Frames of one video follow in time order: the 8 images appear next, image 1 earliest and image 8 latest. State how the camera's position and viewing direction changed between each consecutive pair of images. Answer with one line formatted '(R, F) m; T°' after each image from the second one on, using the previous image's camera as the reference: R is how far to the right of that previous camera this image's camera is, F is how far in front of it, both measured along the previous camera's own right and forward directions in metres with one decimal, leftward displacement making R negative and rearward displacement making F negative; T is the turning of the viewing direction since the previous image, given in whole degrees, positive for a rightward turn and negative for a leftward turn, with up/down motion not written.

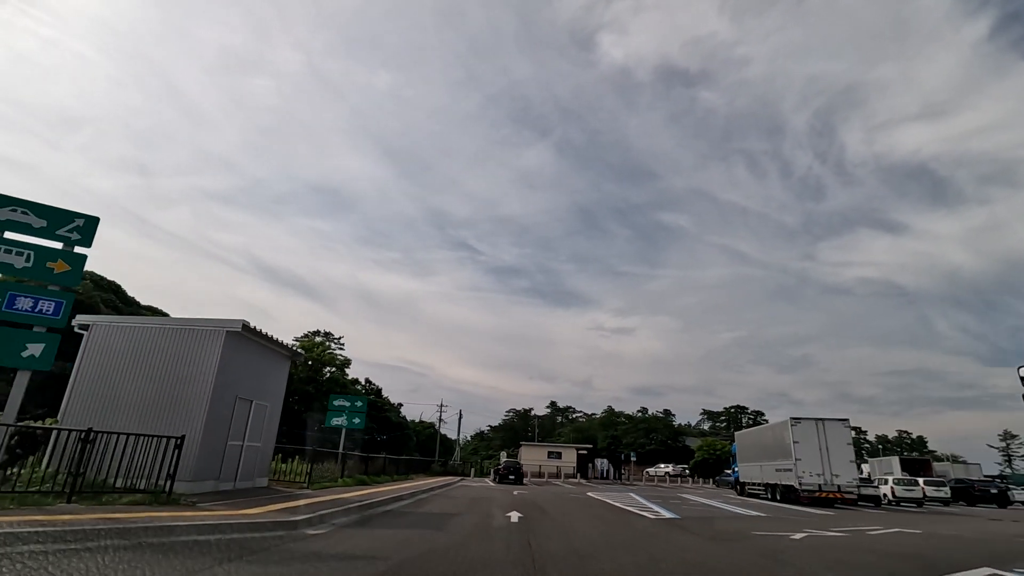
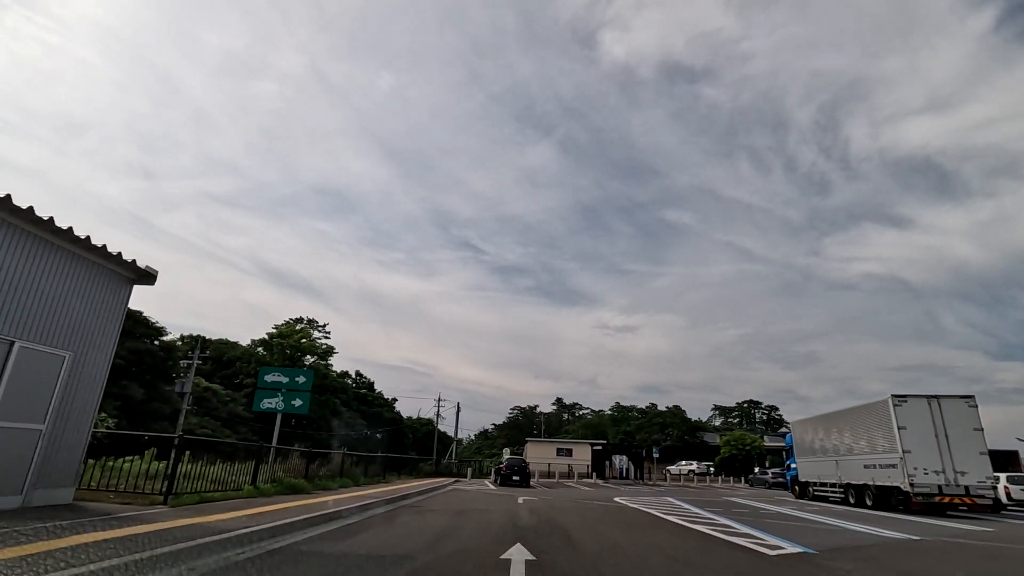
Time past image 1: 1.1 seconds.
(+0.1, +6.6) m; 0°
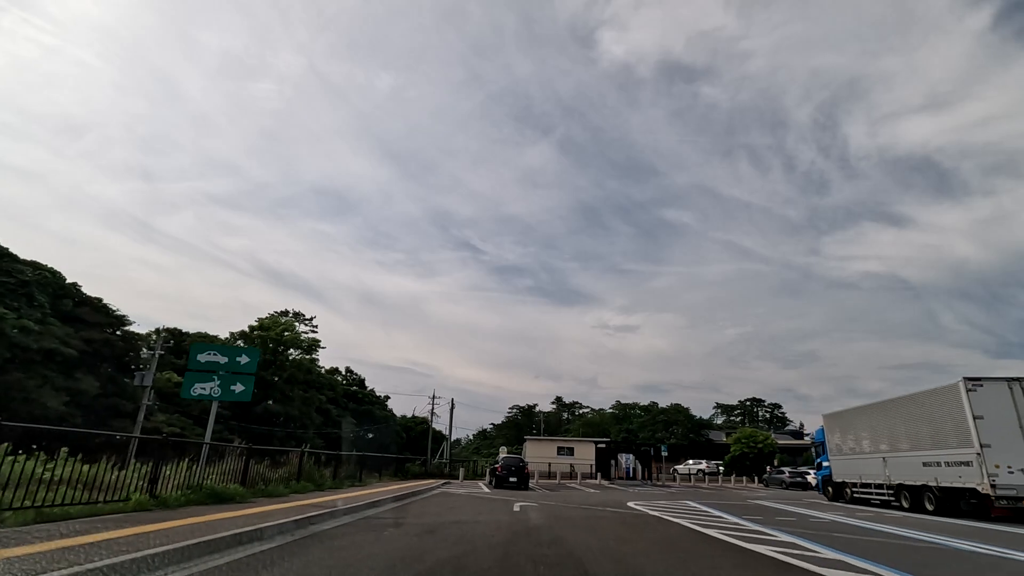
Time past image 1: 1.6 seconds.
(+0.2, +3.3) m; 0°
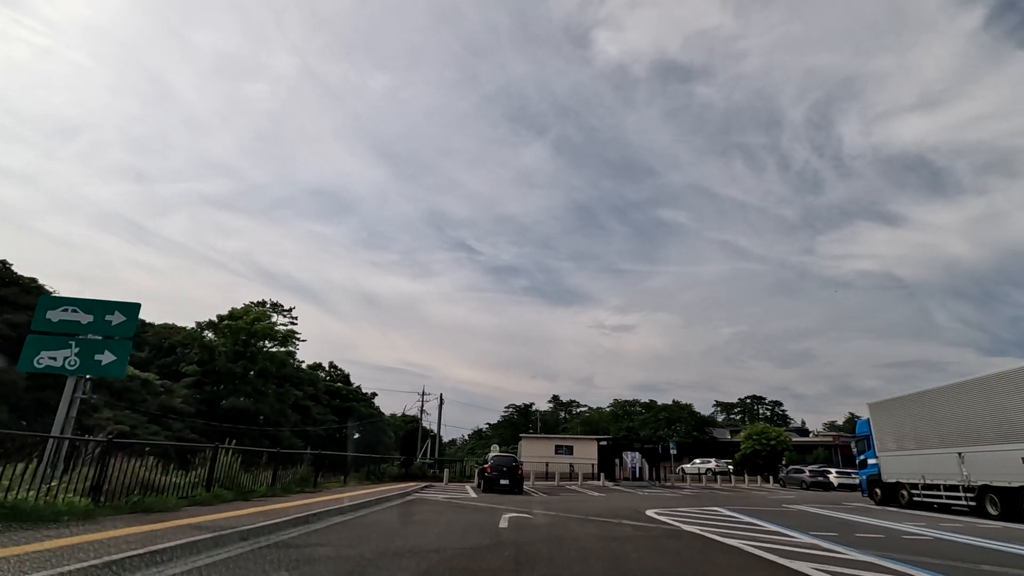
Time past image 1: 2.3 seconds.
(+0.3, +3.9) m; 0°
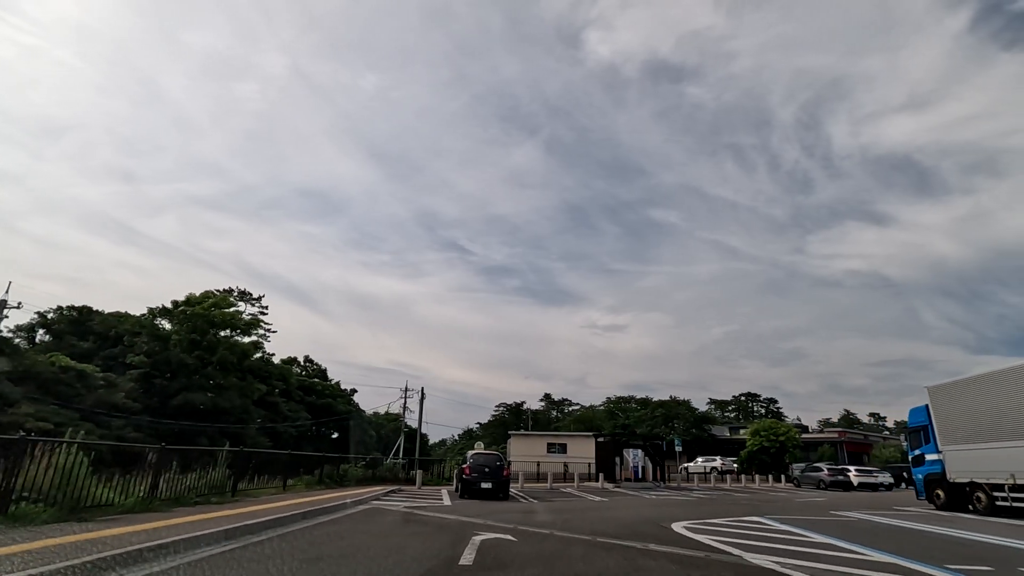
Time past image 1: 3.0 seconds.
(+0.3, +4.0) m; +1°
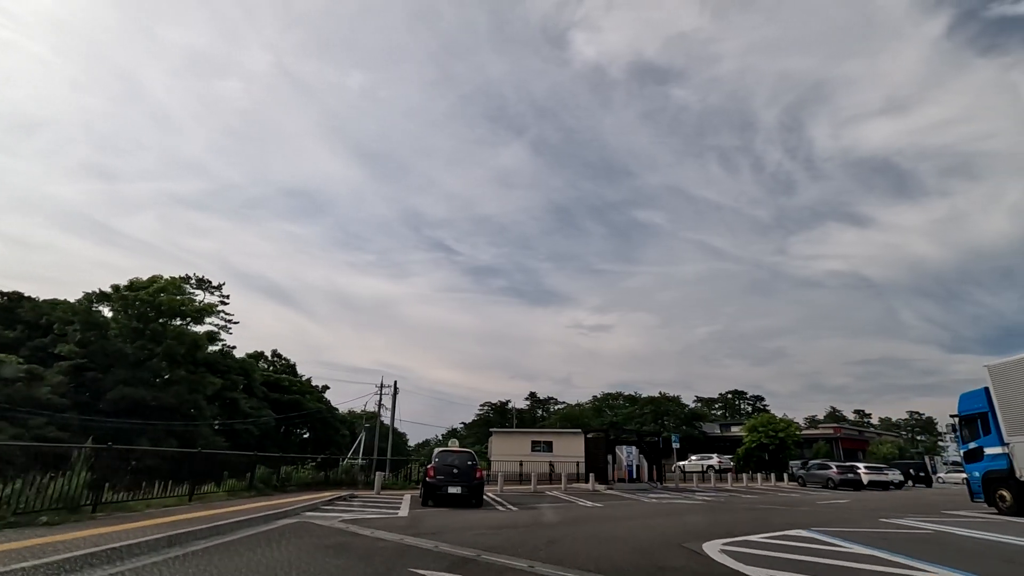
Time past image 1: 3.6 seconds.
(+0.4, +3.4) m; +1°
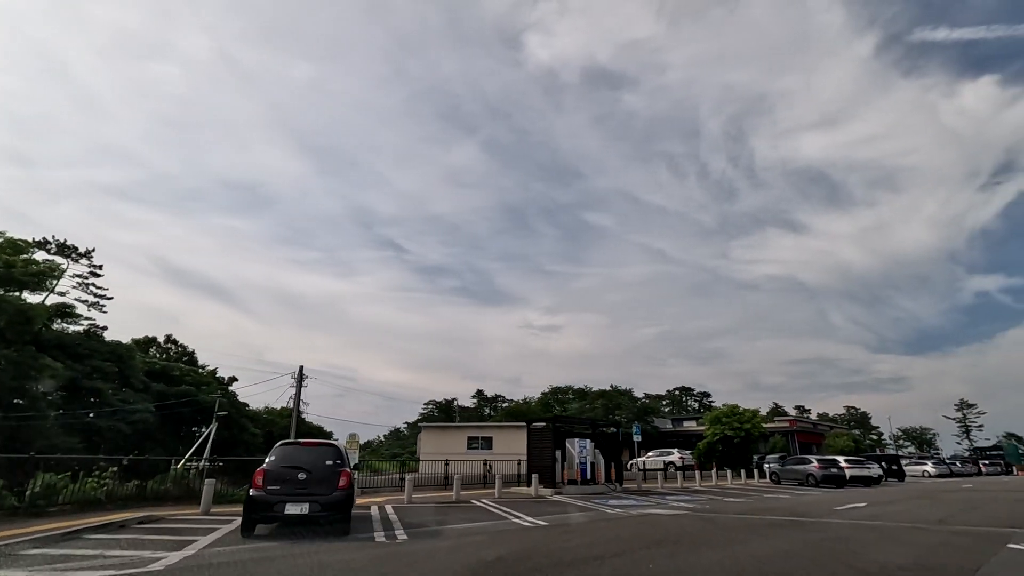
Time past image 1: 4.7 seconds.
(+1.1, +6.0) m; +5°
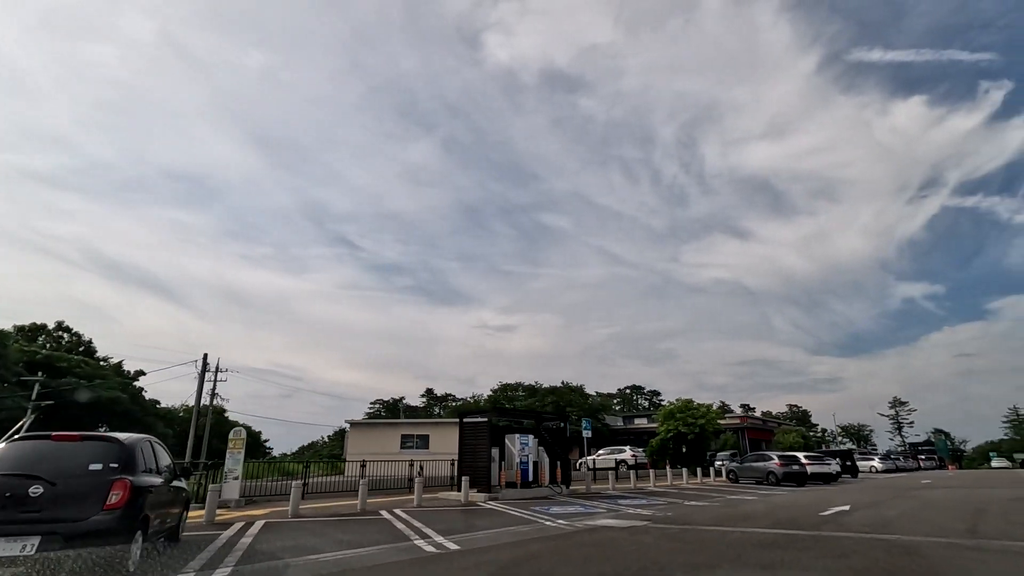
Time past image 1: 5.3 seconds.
(+0.9, +3.3) m; +5°
